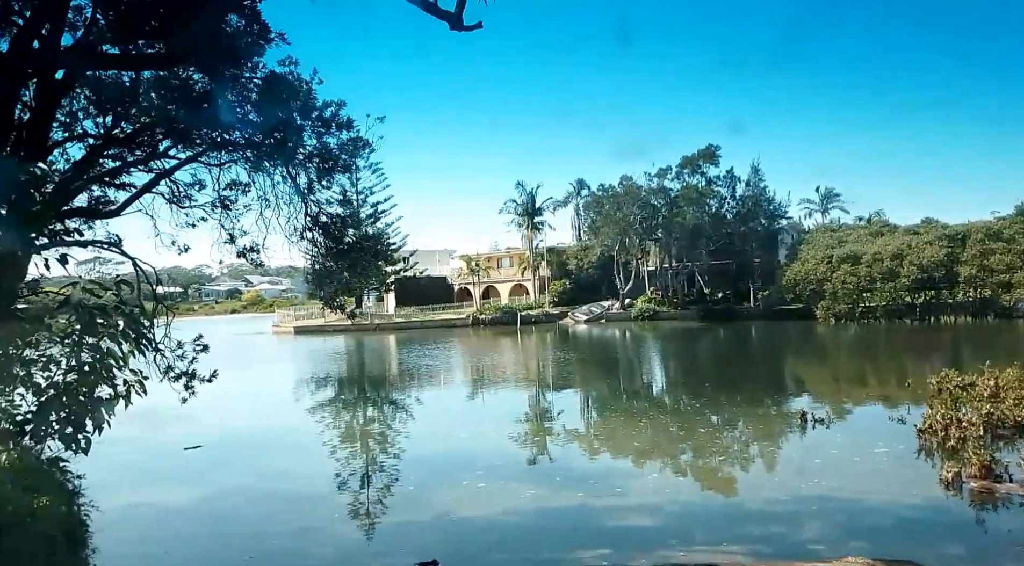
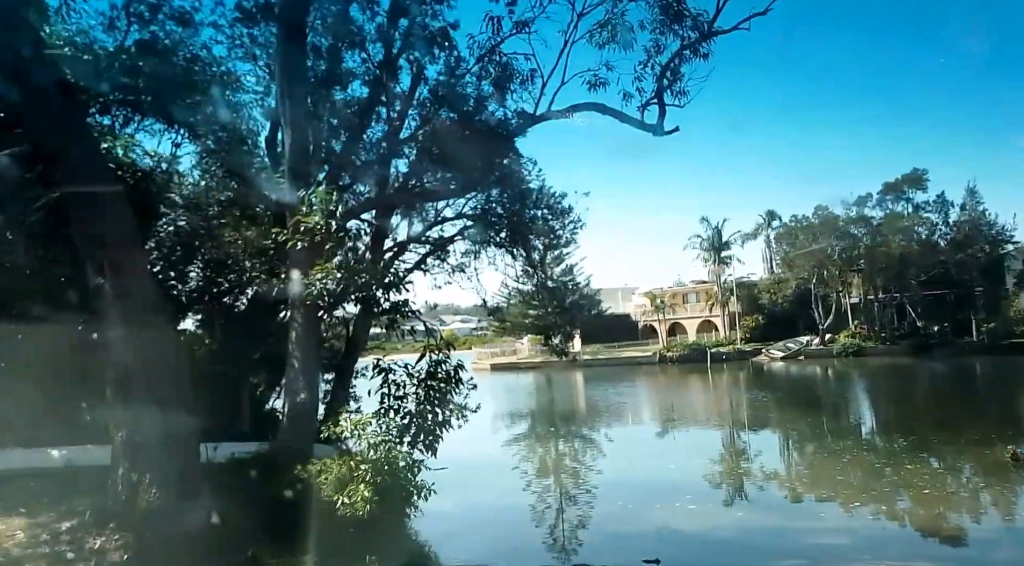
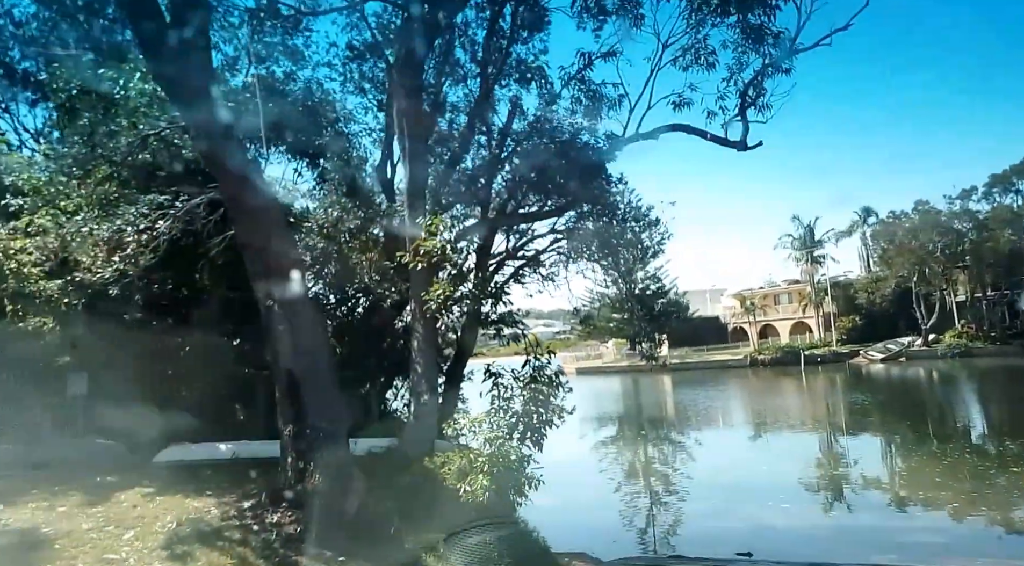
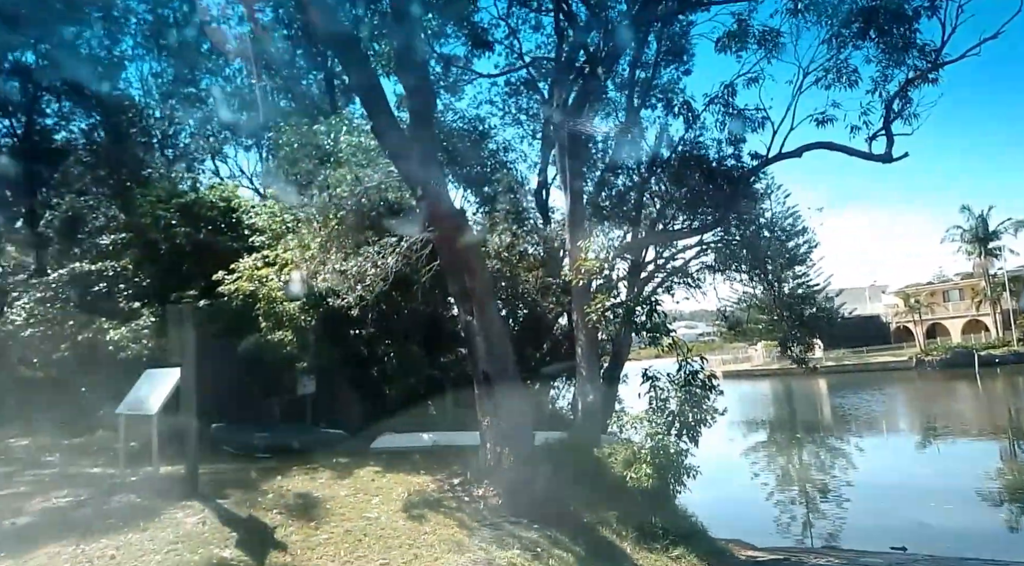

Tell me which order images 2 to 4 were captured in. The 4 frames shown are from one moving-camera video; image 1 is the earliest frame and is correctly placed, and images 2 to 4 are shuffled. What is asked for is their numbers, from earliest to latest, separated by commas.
2, 3, 4
